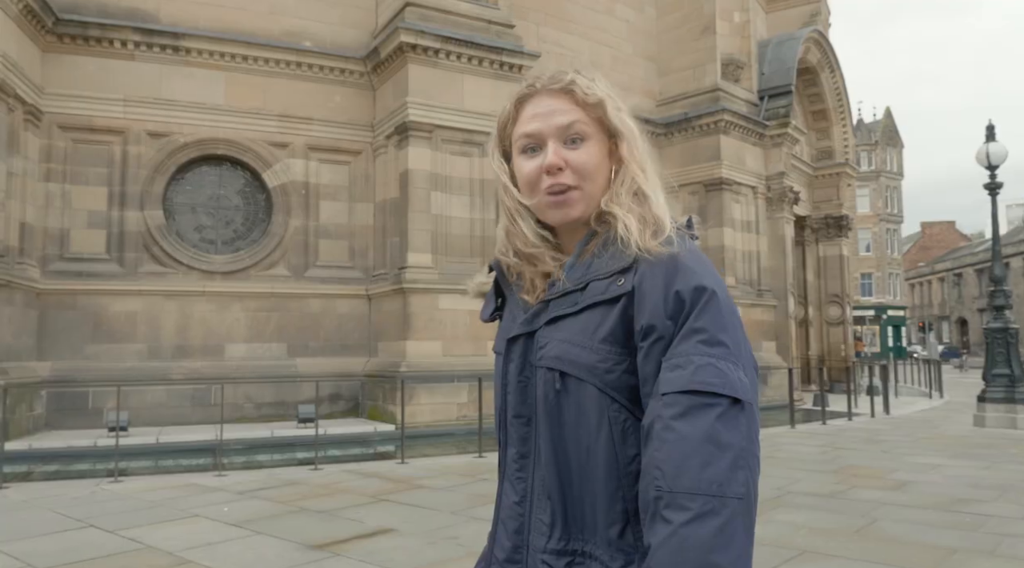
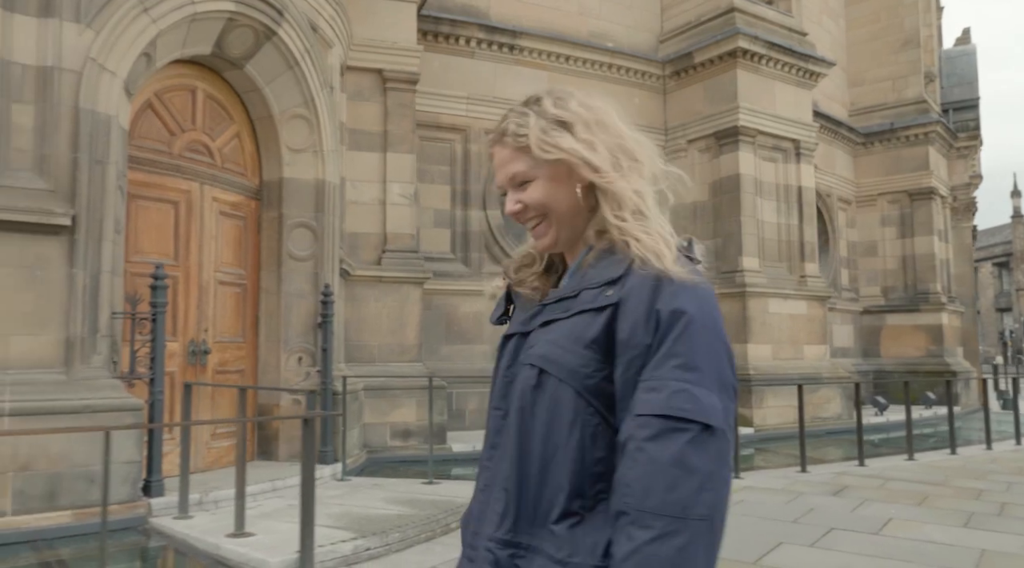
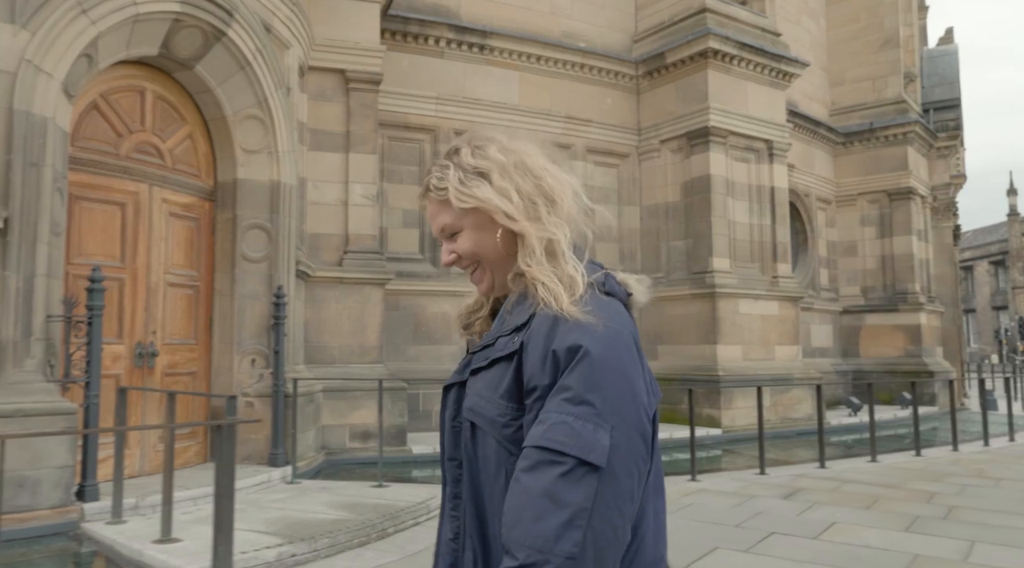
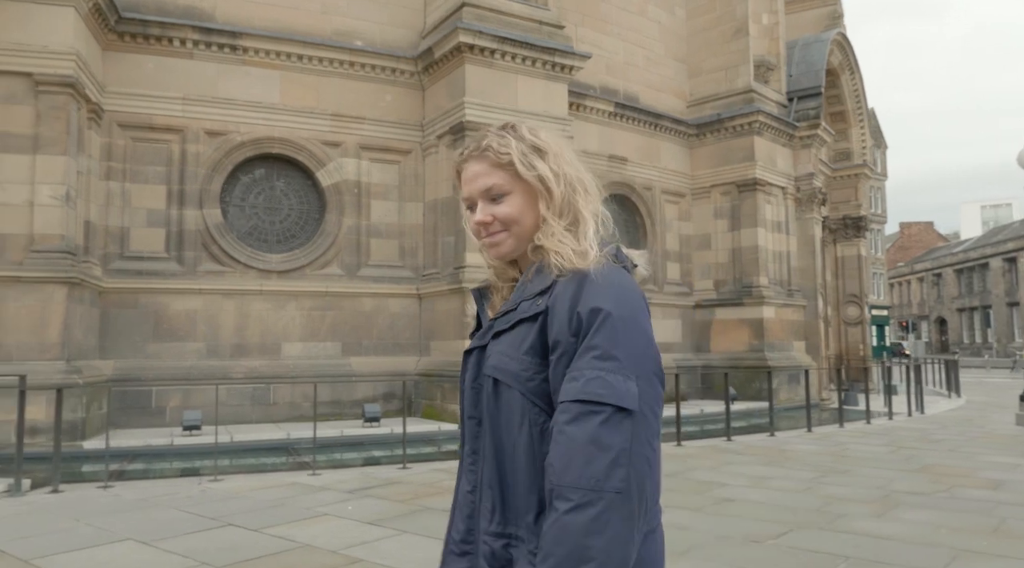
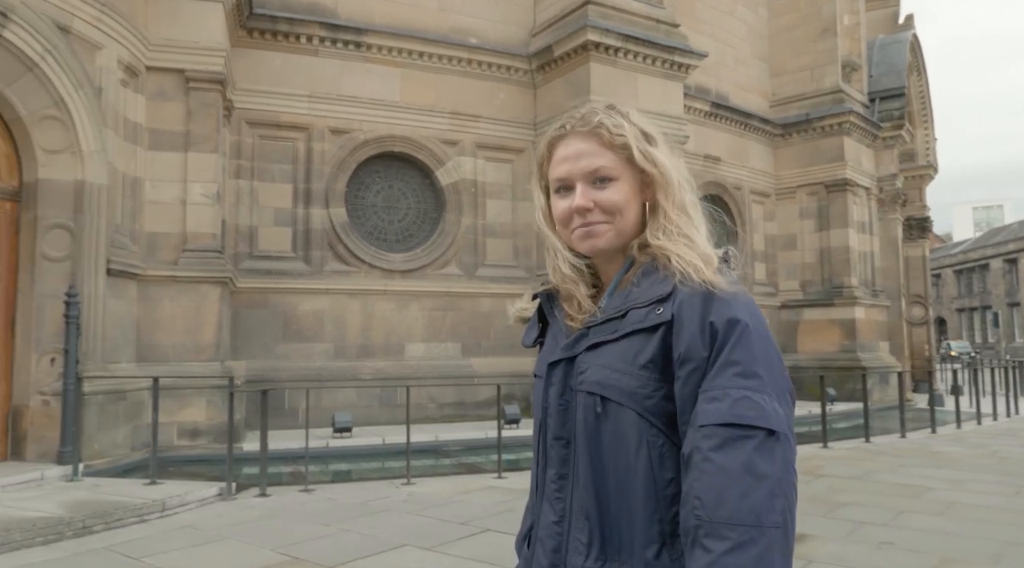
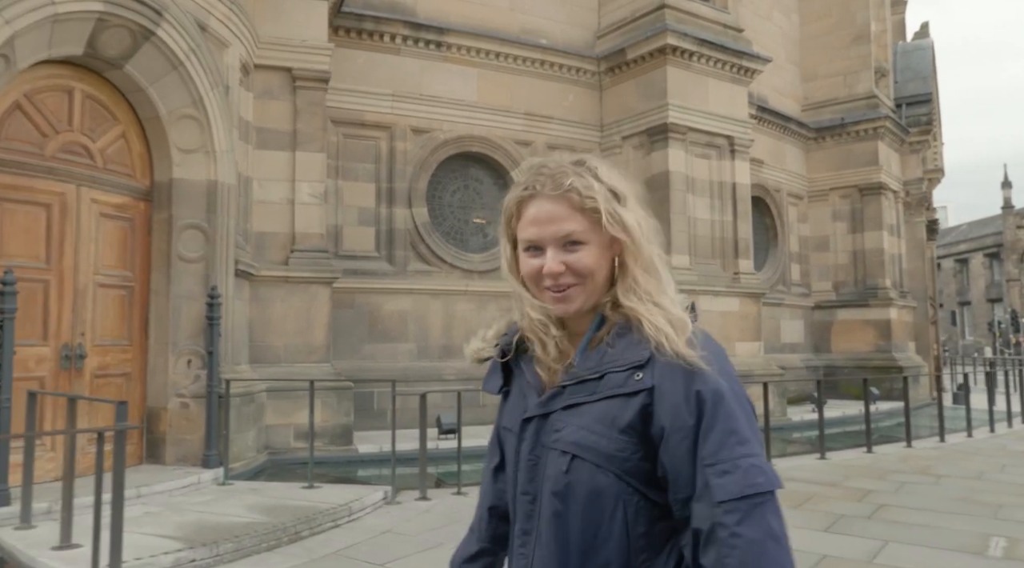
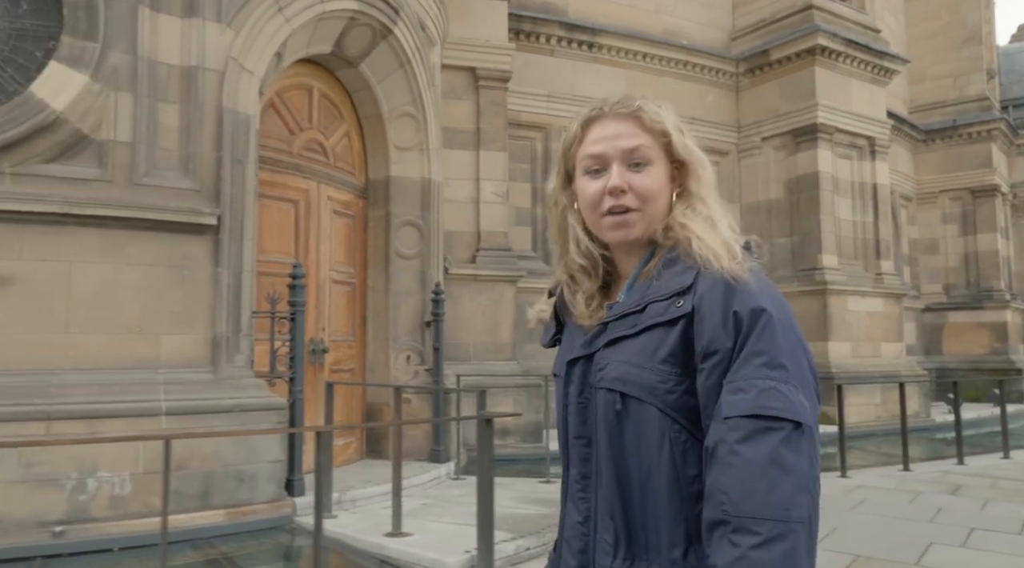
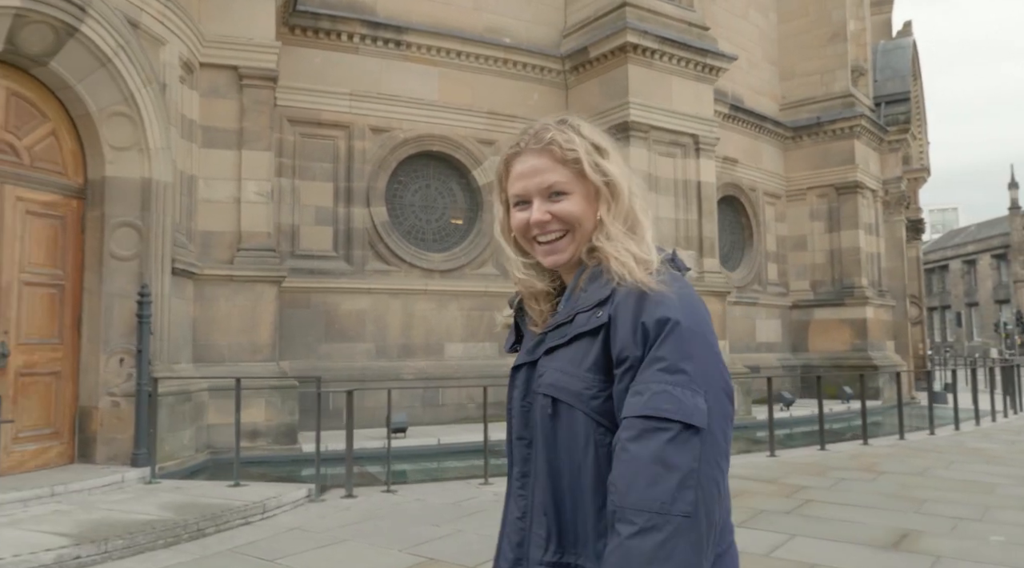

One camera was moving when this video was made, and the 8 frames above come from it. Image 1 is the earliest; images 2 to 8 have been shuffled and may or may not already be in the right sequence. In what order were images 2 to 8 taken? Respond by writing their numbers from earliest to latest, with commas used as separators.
4, 5, 8, 6, 3, 2, 7
